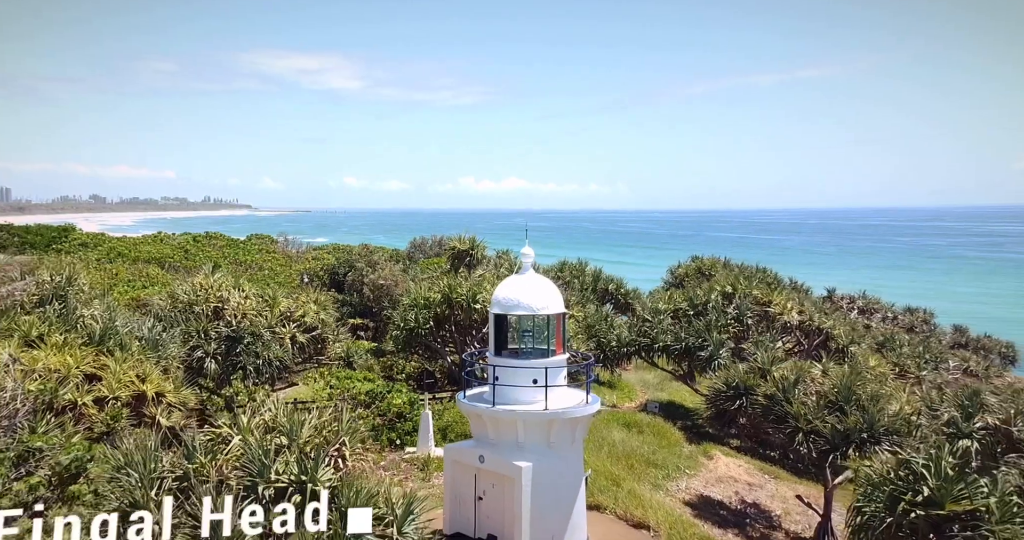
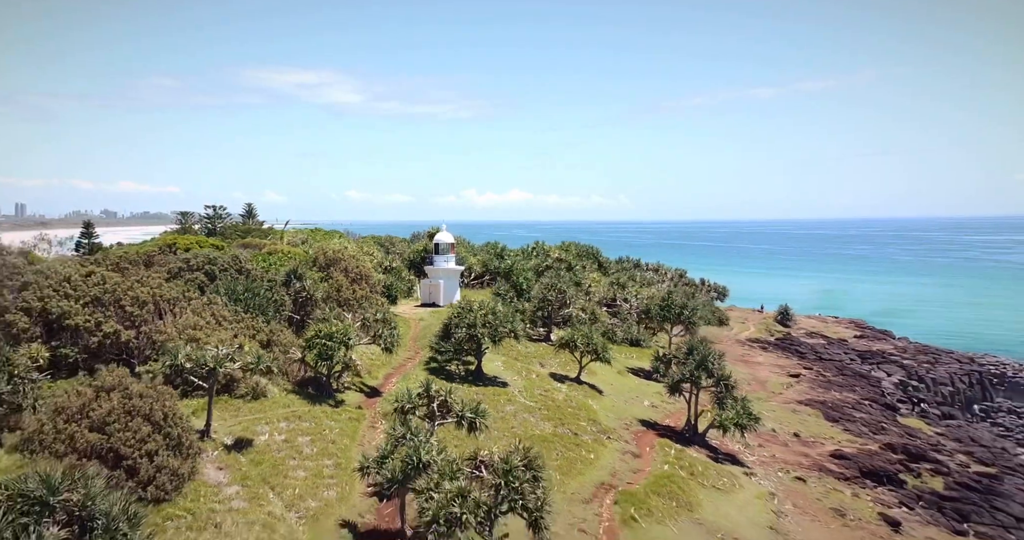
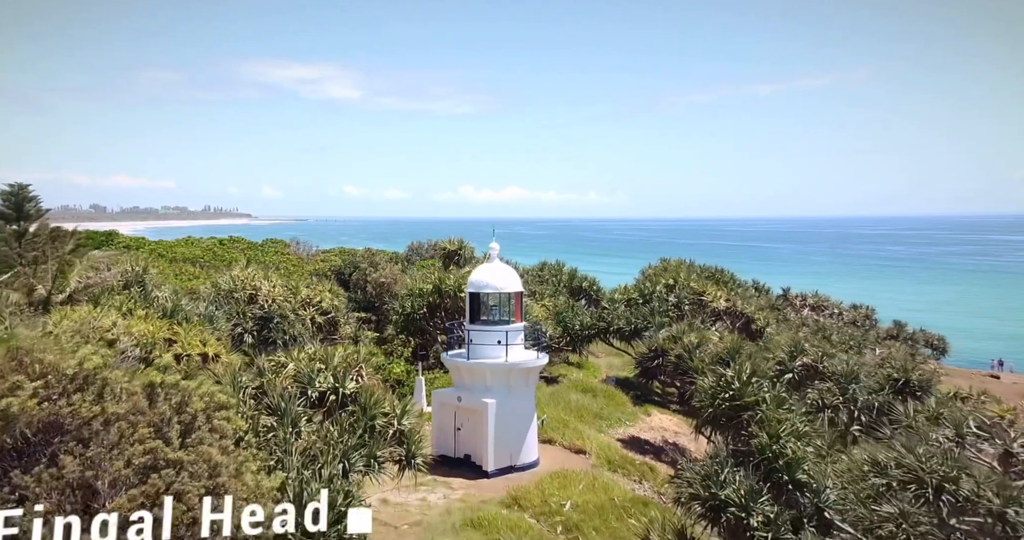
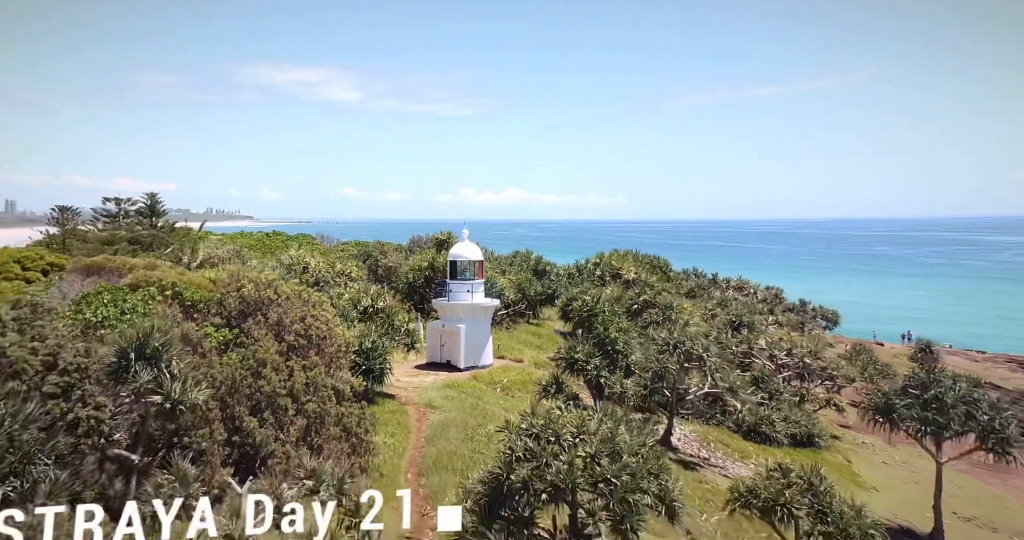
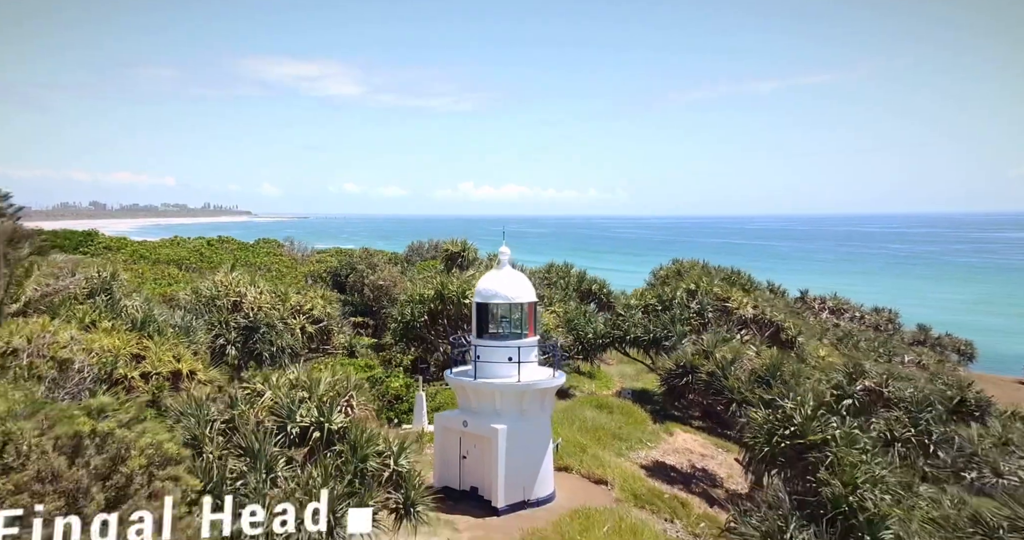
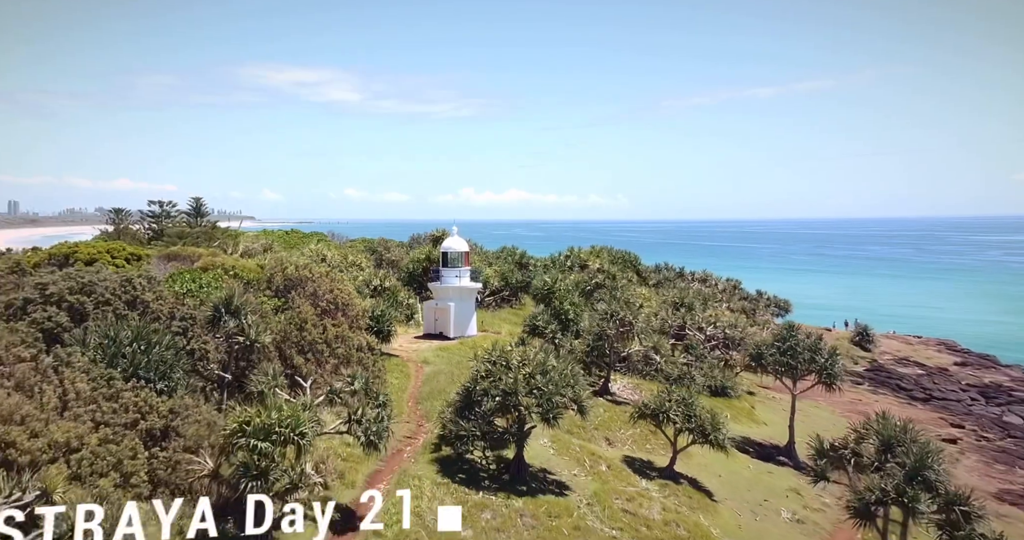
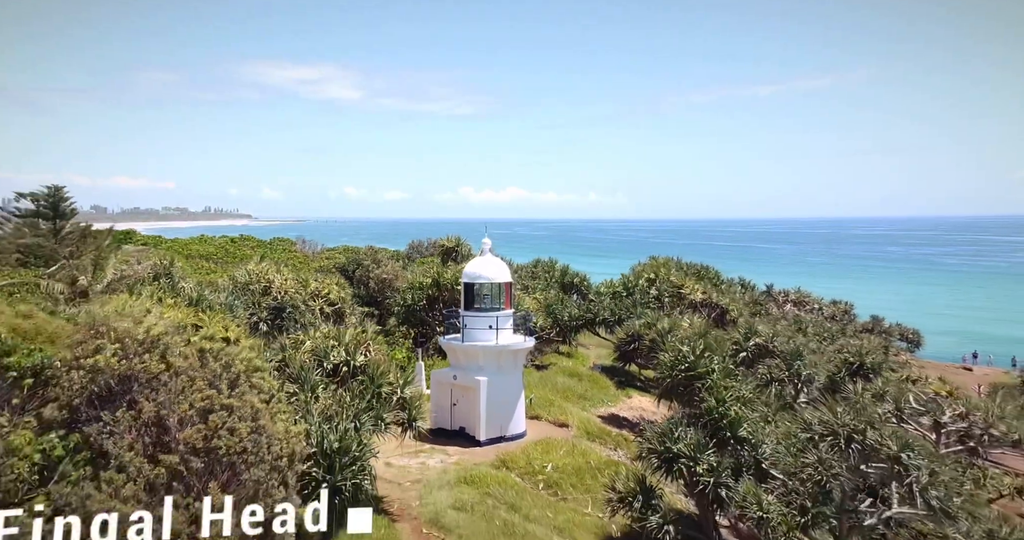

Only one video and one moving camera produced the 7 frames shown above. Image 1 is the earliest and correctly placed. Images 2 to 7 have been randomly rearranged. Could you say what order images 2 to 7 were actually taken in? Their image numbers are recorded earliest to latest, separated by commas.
5, 3, 7, 4, 6, 2
